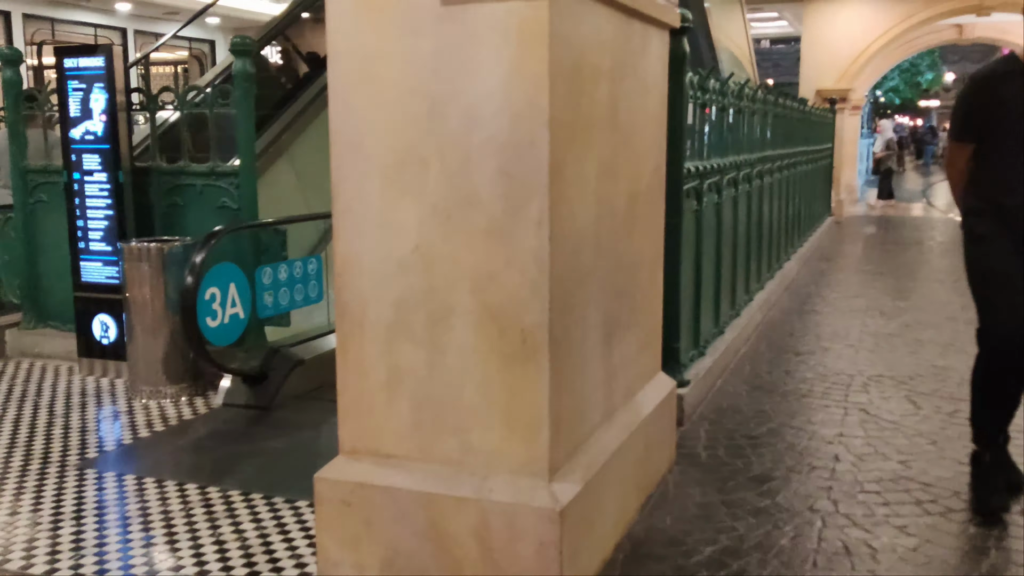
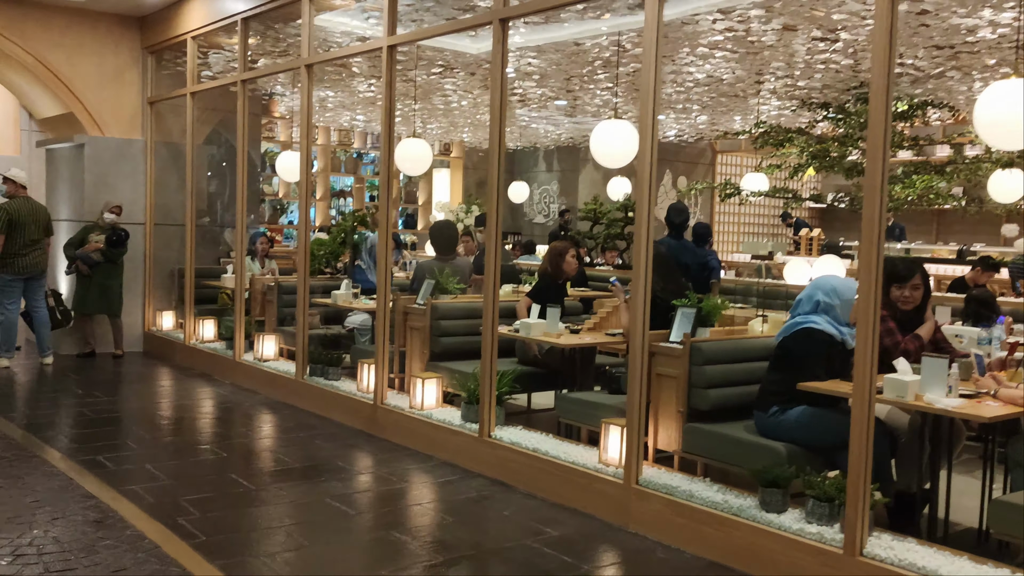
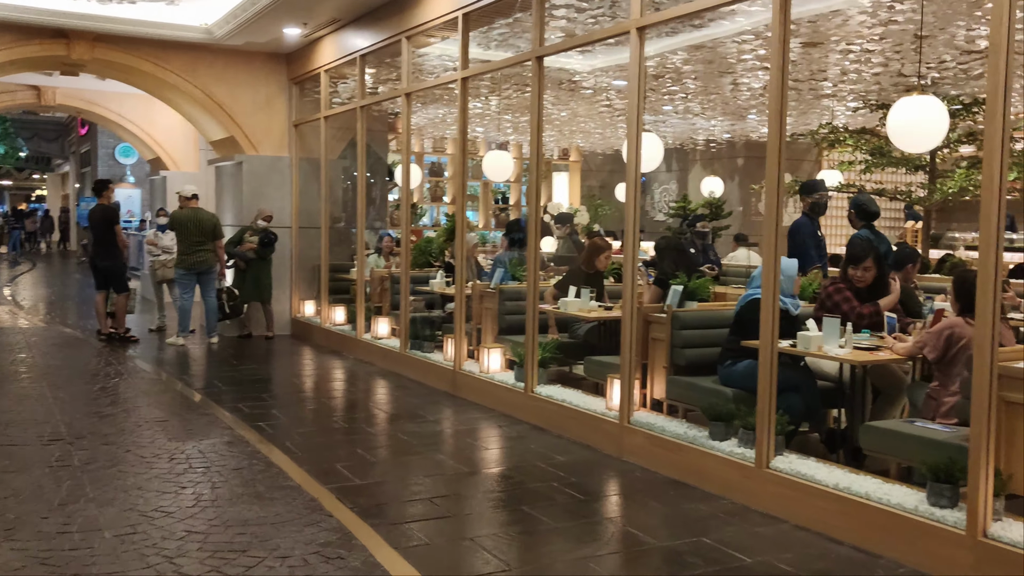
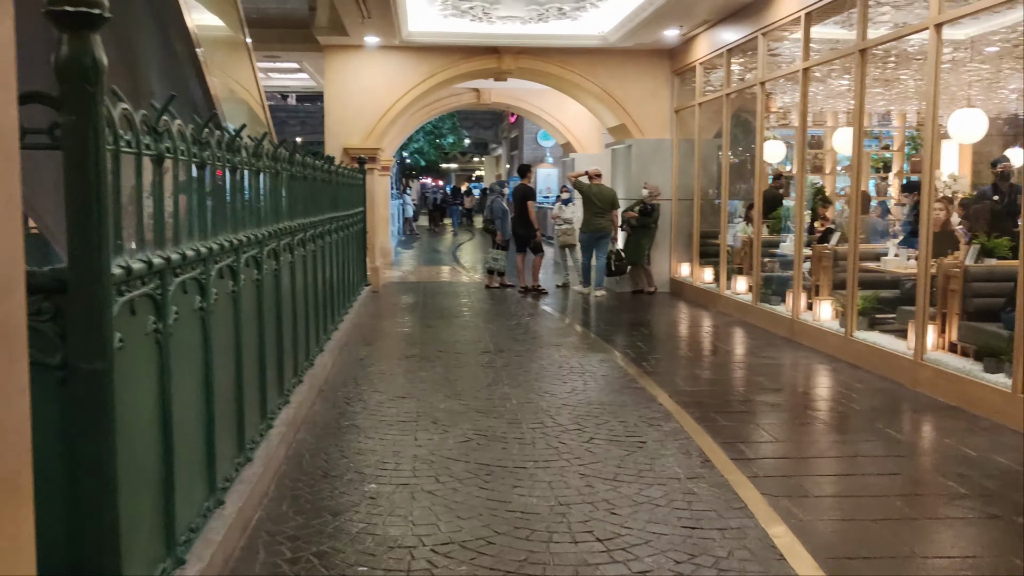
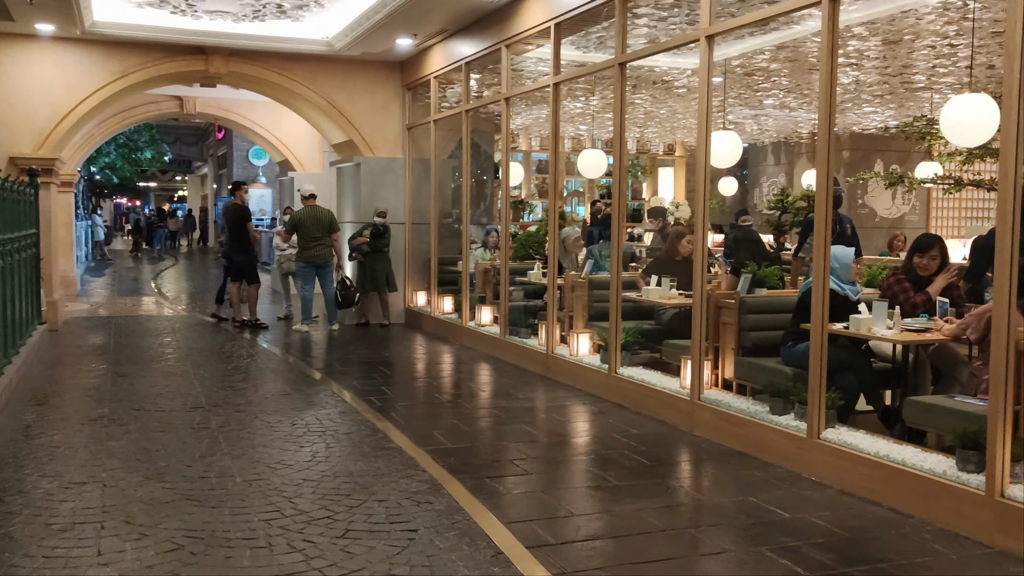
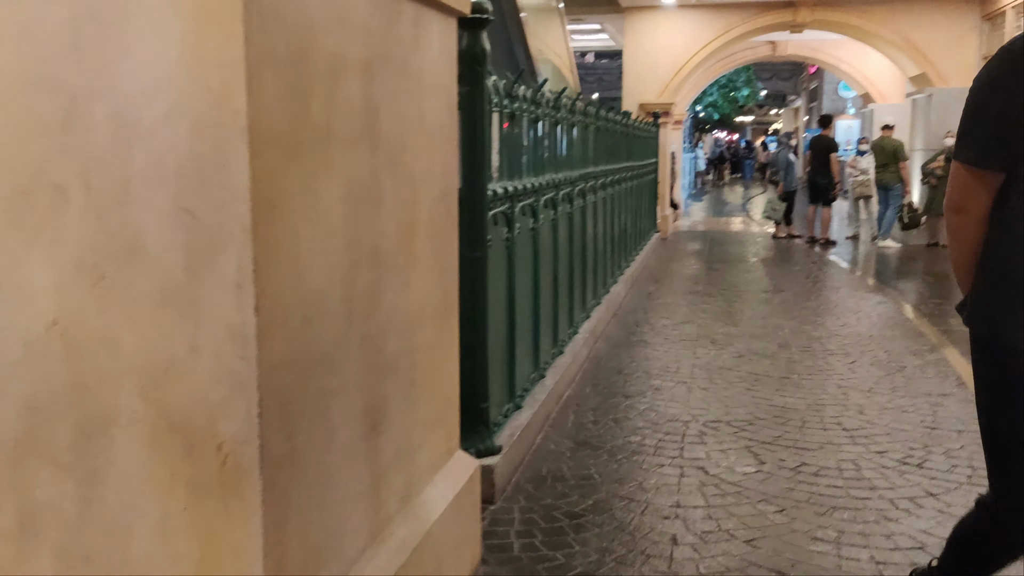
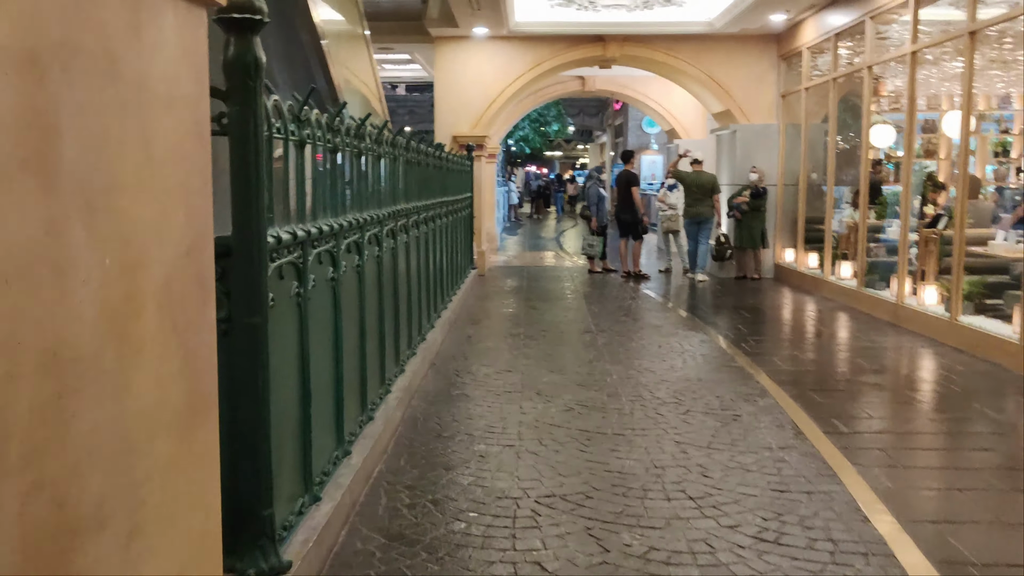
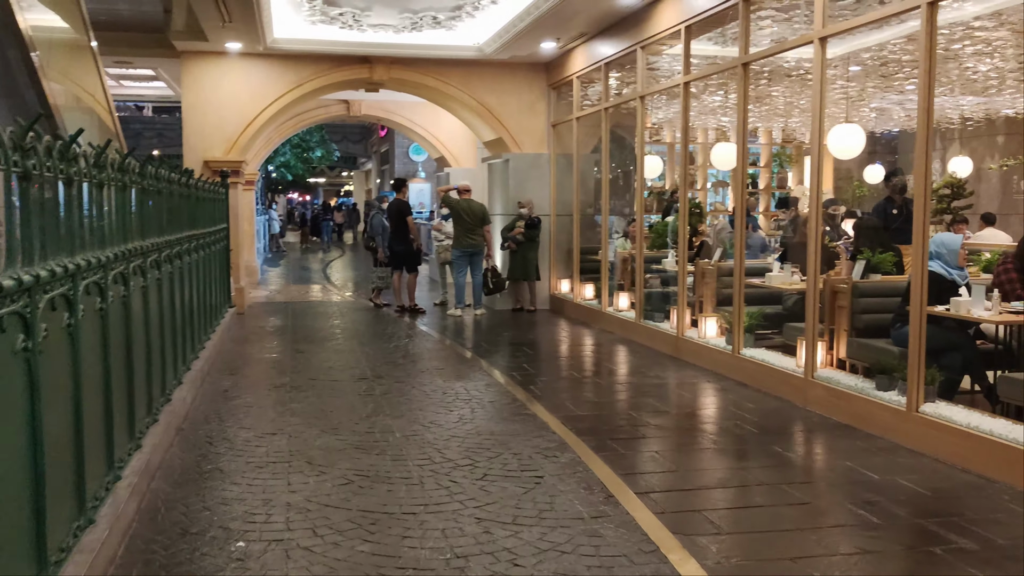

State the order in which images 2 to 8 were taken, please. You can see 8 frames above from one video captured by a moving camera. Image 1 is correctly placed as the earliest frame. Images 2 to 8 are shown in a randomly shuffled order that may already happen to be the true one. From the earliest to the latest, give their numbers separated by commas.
6, 7, 4, 8, 5, 3, 2
